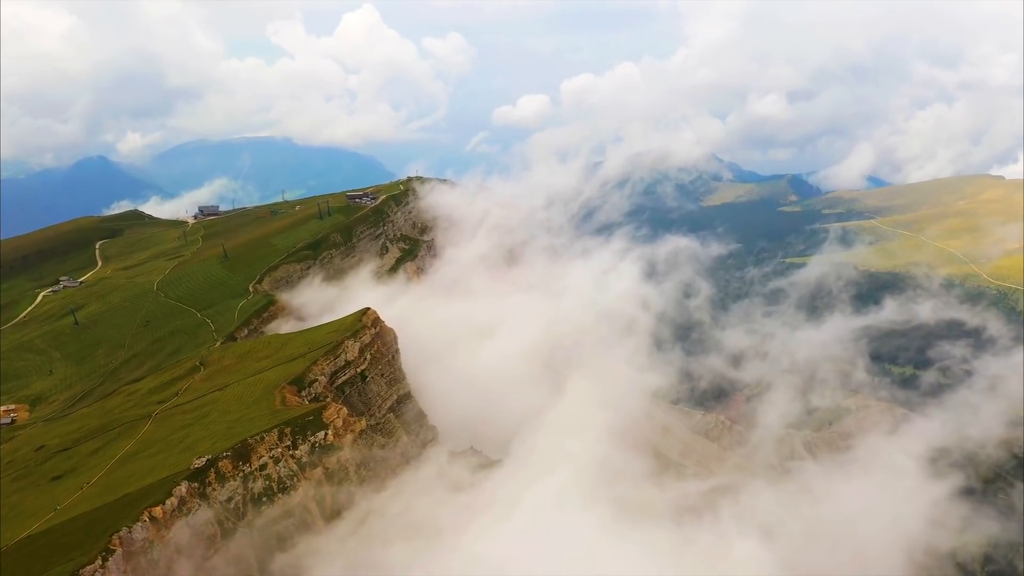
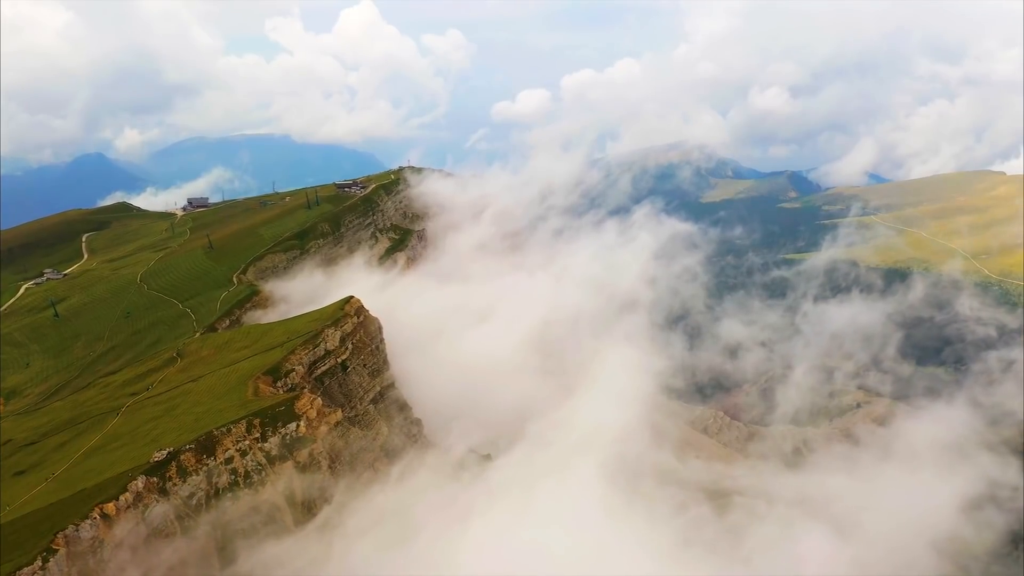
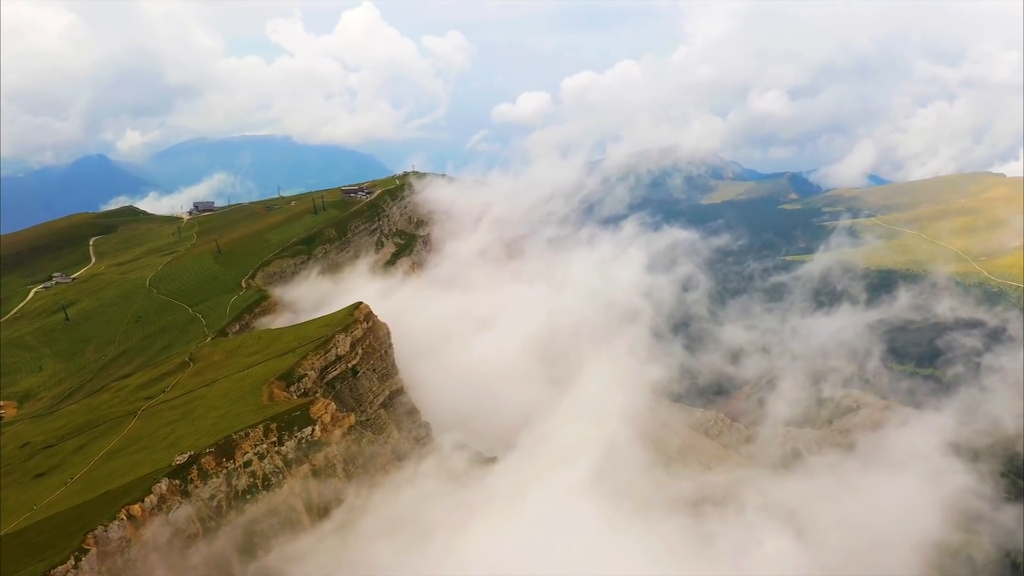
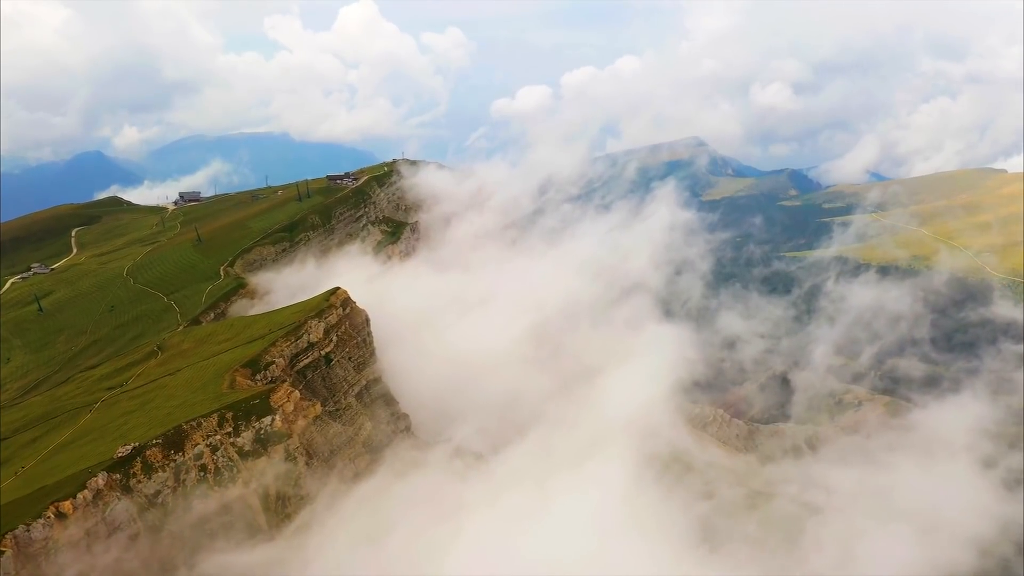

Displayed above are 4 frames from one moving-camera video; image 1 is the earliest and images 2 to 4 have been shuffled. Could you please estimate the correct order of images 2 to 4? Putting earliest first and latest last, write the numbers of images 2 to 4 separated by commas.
3, 2, 4
